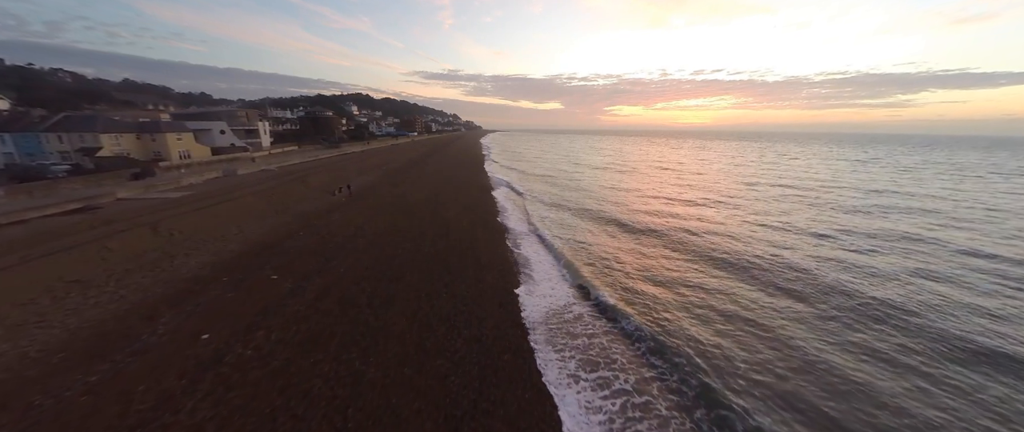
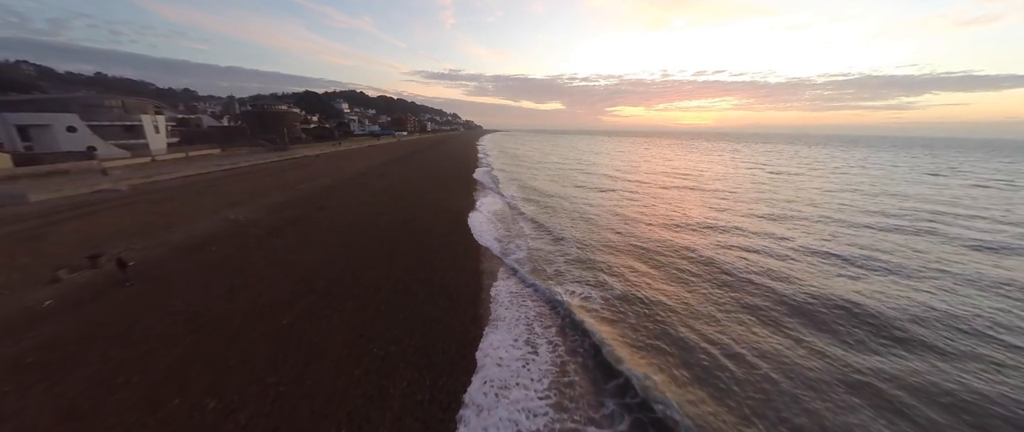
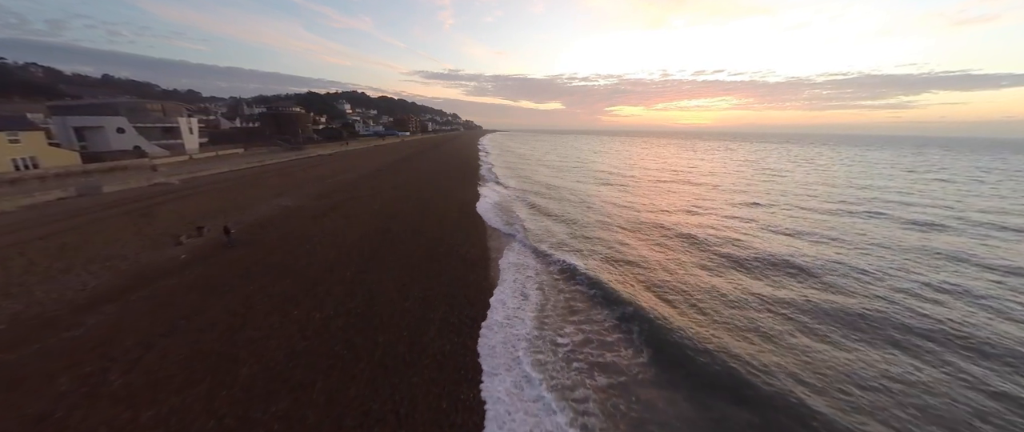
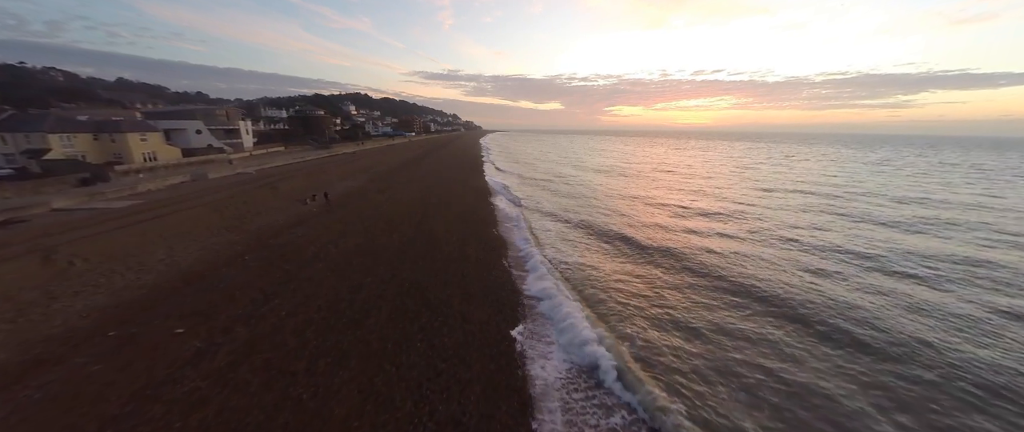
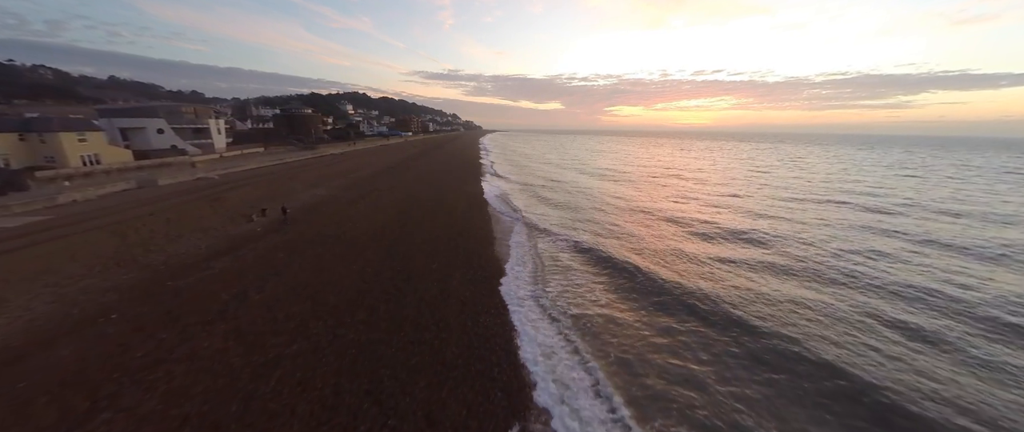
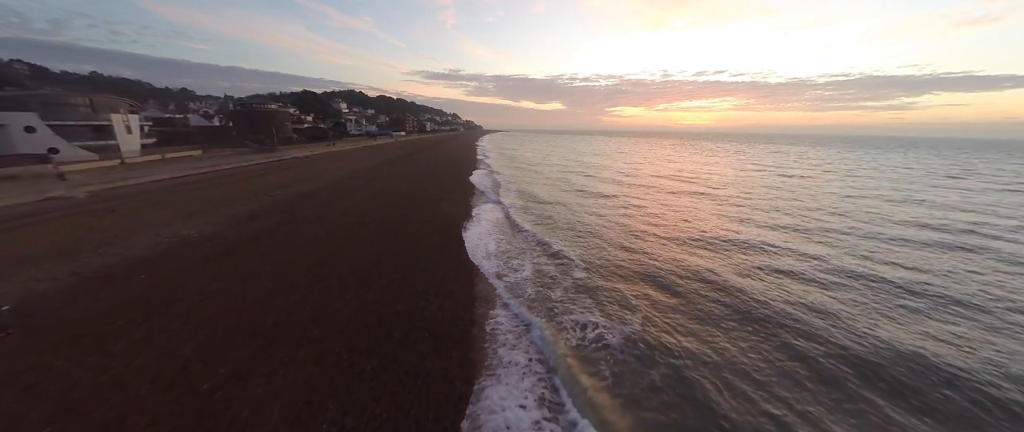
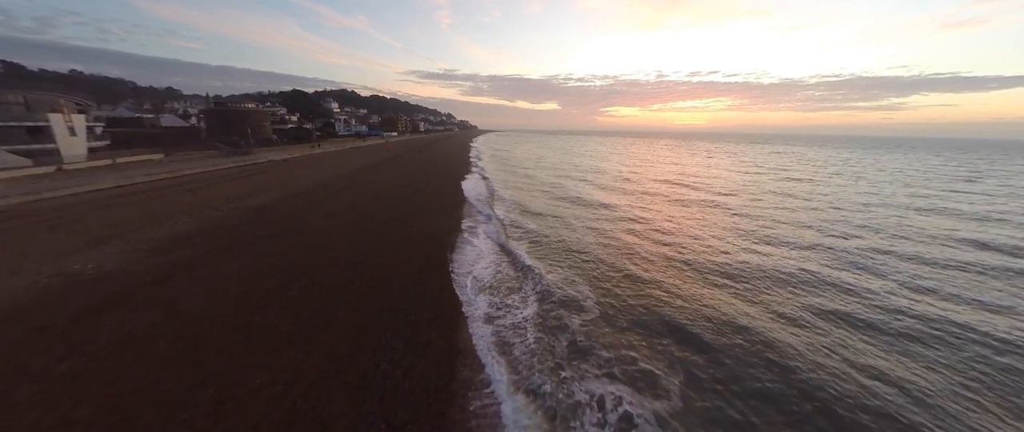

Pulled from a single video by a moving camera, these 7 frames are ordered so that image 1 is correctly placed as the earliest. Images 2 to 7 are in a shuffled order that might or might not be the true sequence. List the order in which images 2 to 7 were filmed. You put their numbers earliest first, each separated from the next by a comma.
4, 5, 3, 2, 6, 7
